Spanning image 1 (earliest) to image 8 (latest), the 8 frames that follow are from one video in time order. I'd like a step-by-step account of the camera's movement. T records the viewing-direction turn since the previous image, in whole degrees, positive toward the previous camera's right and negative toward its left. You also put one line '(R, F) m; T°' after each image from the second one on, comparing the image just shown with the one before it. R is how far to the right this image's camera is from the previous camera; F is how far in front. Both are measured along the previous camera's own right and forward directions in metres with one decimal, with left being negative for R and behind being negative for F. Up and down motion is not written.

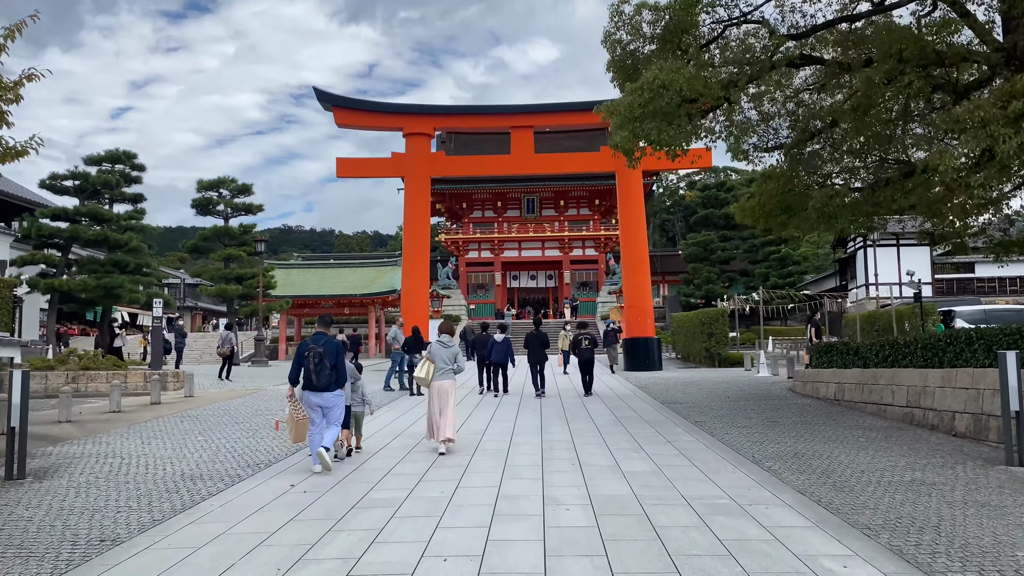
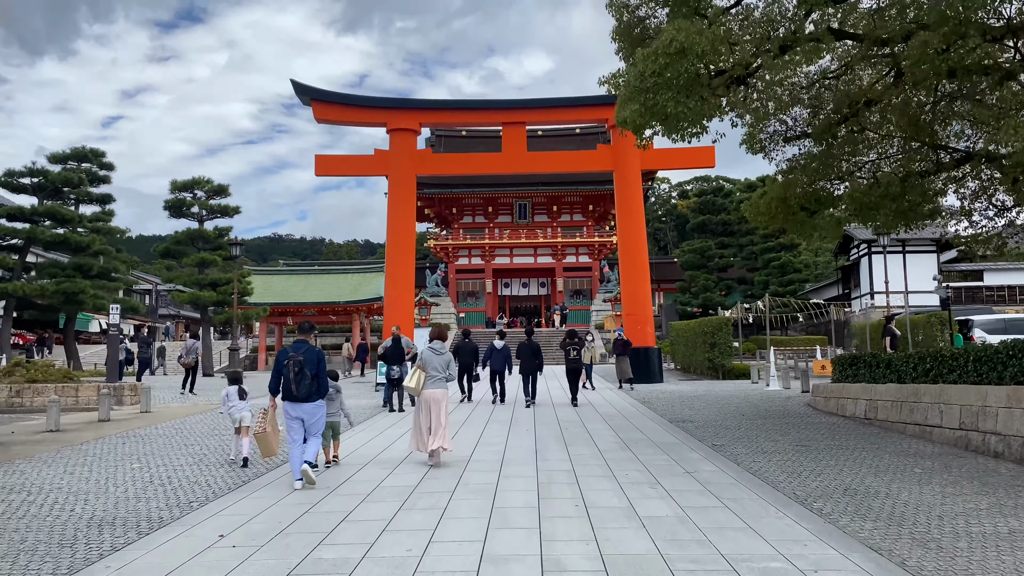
(0.0, +1.2) m; +1°
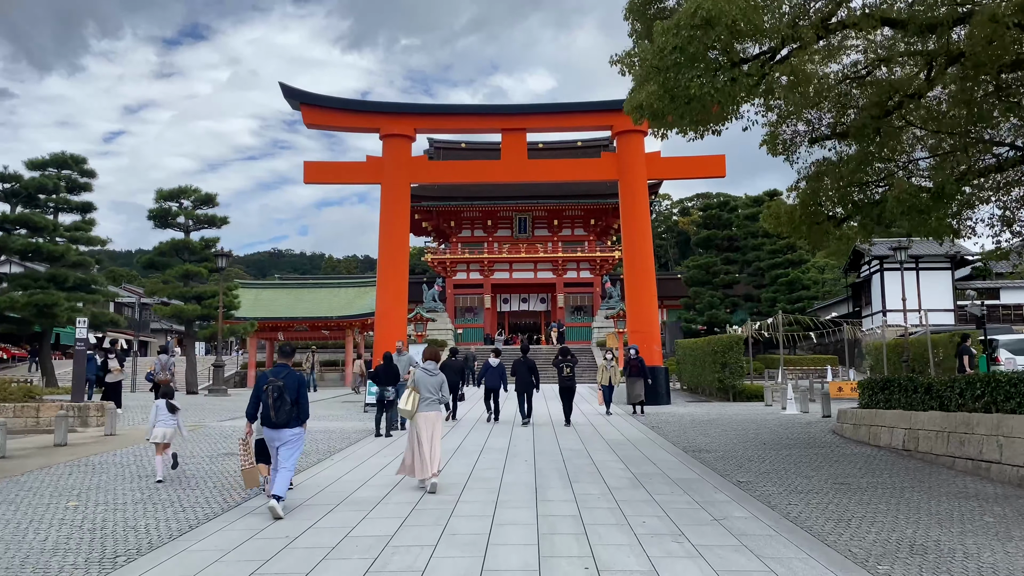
(0.0, +0.9) m; 0°
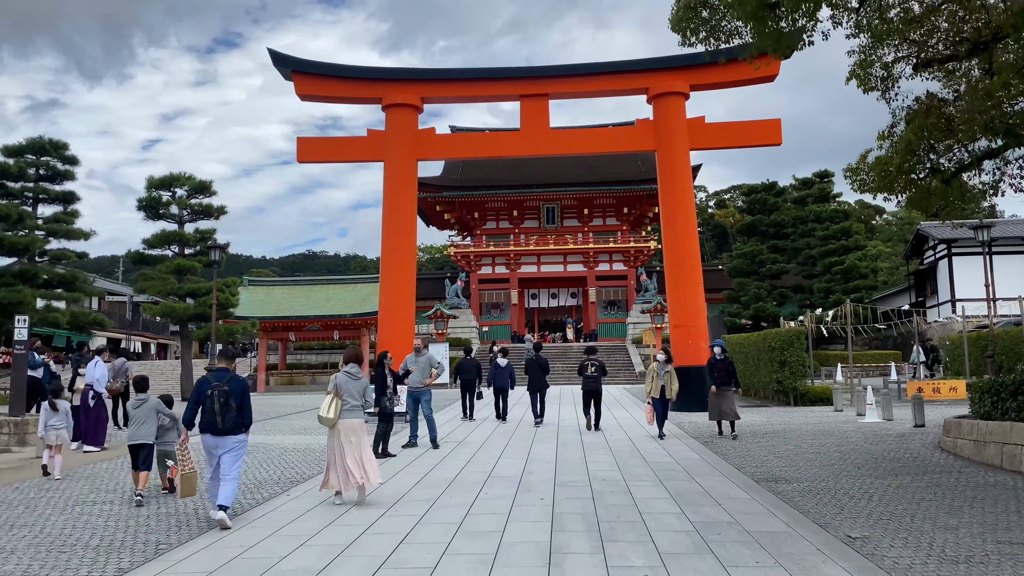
(+0.2, +2.1) m; -3°
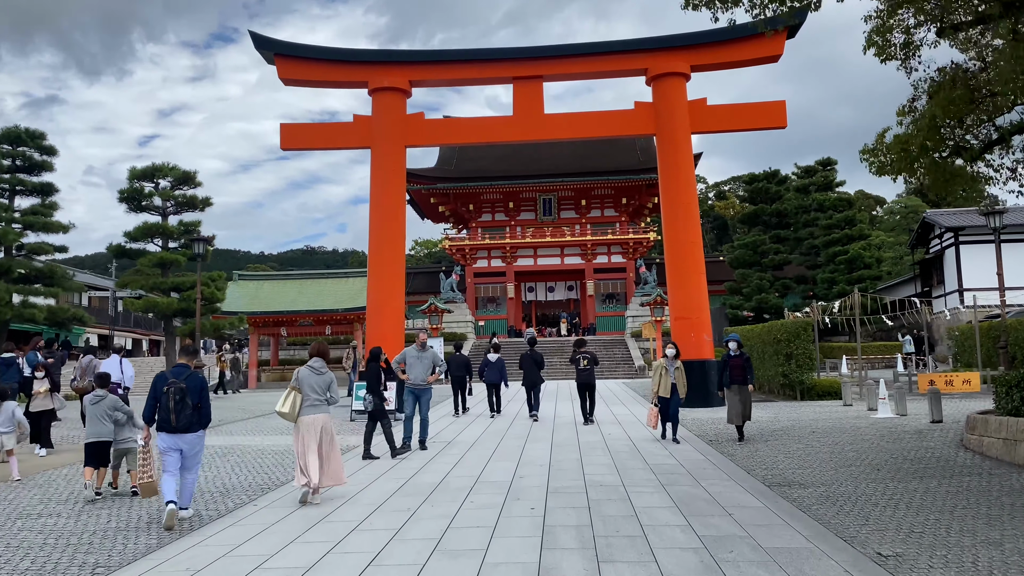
(+0.1, +0.6) m; 0°
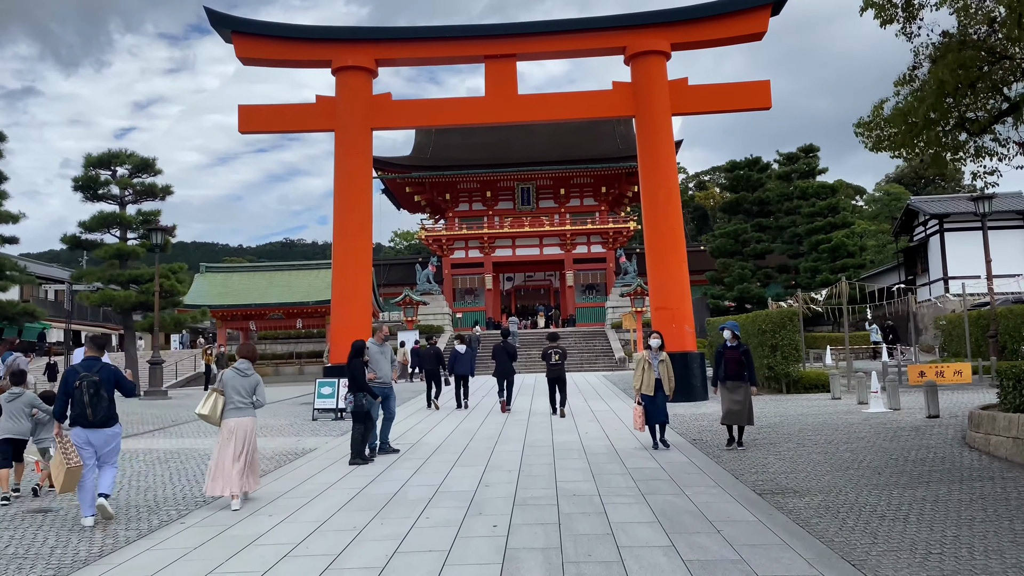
(+0.2, +0.7) m; +2°
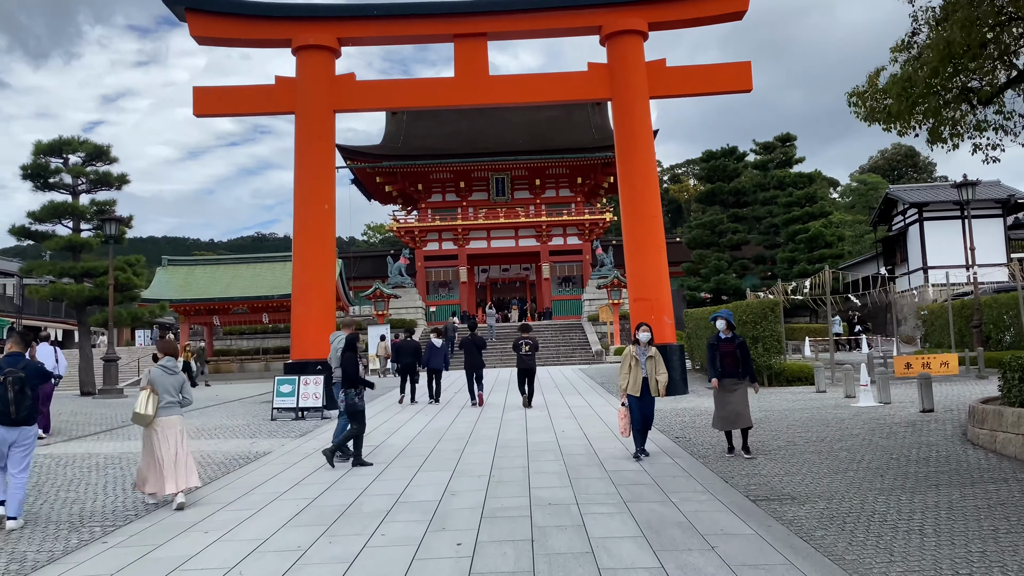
(+0.1, +0.6) m; +2°
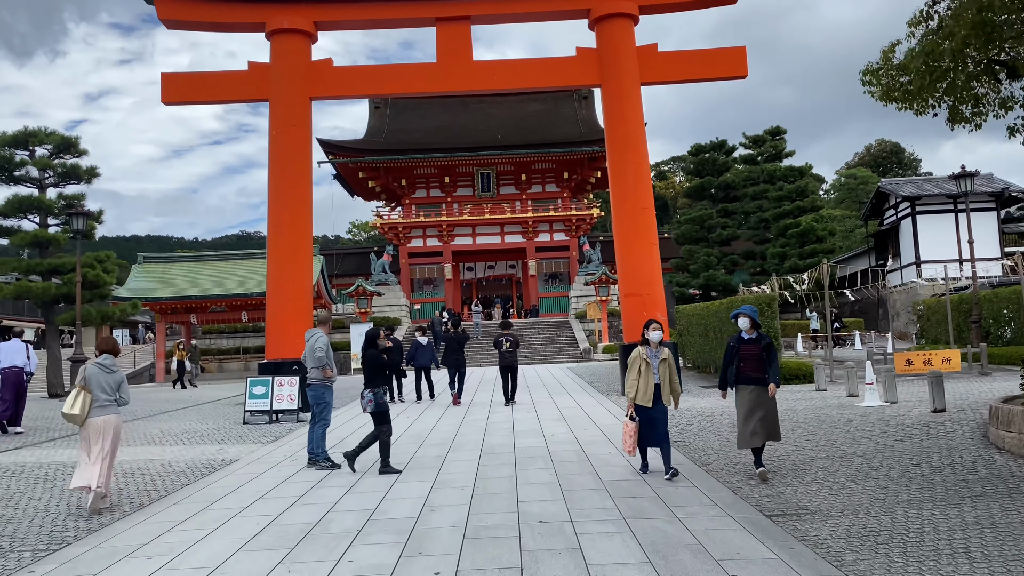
(0.0, +0.6) m; +1°
